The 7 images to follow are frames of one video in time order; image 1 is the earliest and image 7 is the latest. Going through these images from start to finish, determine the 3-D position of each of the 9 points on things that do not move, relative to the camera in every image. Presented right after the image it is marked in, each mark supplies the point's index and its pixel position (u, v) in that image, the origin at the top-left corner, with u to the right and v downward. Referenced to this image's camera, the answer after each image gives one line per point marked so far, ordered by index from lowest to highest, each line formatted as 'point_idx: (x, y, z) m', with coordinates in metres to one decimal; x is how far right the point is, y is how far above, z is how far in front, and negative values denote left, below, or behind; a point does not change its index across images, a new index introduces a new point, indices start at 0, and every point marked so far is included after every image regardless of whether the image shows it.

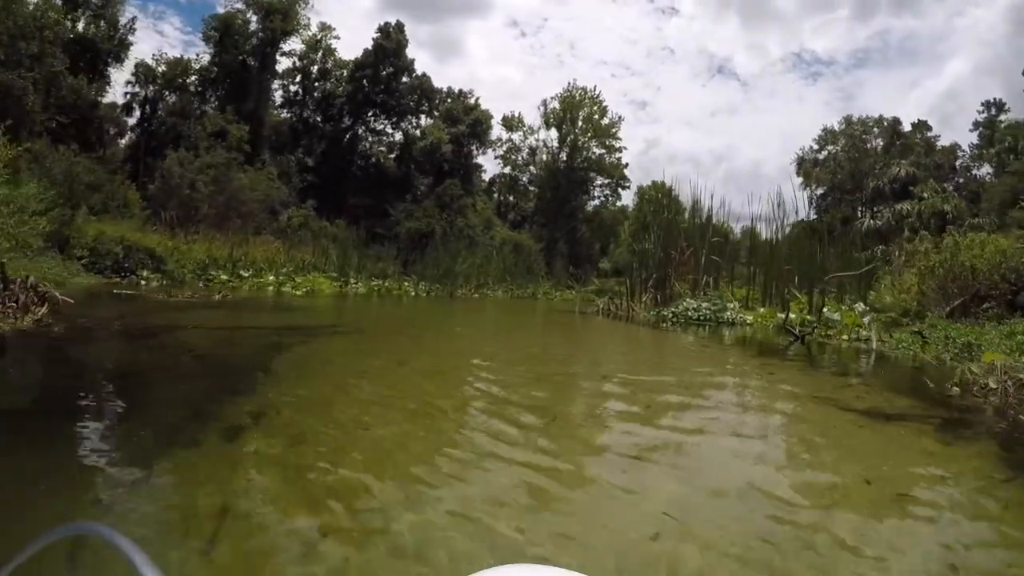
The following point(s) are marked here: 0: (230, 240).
0: (-5.5, +1.0, +12.7) m
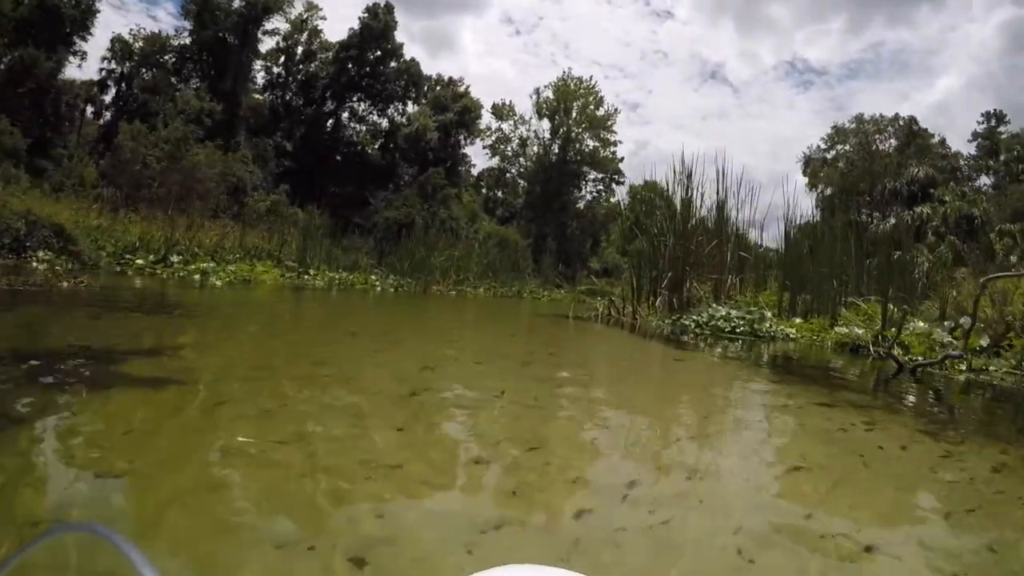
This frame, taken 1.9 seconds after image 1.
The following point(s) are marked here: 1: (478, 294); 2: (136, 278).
0: (-5.7, +1.1, +11.1) m
1: (-0.6, -0.1, +12.1) m
2: (-4.2, +0.1, +7.2) m
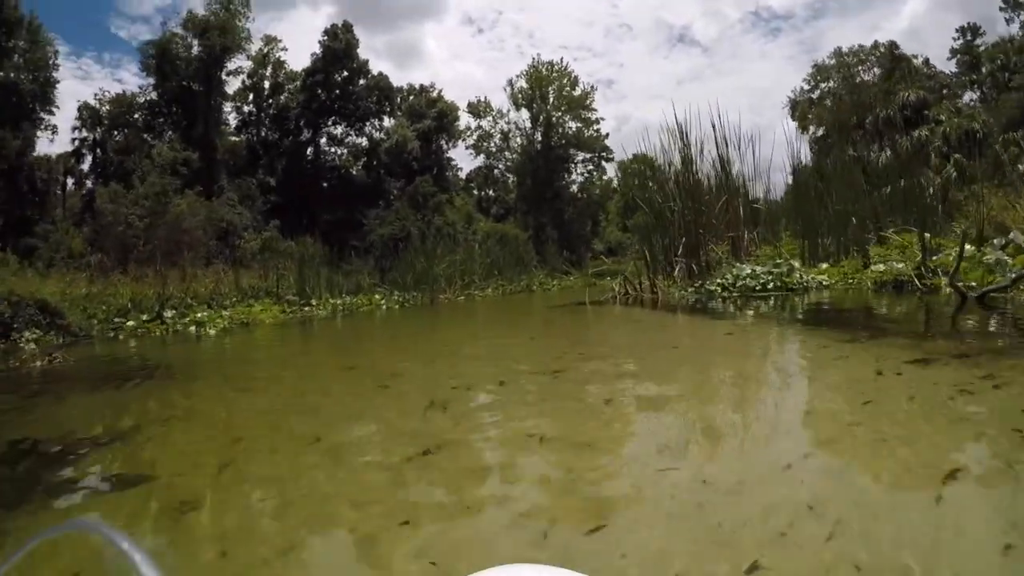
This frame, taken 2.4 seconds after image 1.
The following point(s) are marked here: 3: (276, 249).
0: (-5.7, +0.2, +10.8) m
1: (-0.5, -0.1, +11.8) m
2: (-4.1, -0.6, +6.9) m
3: (-5.6, +1.0, +15.4) m
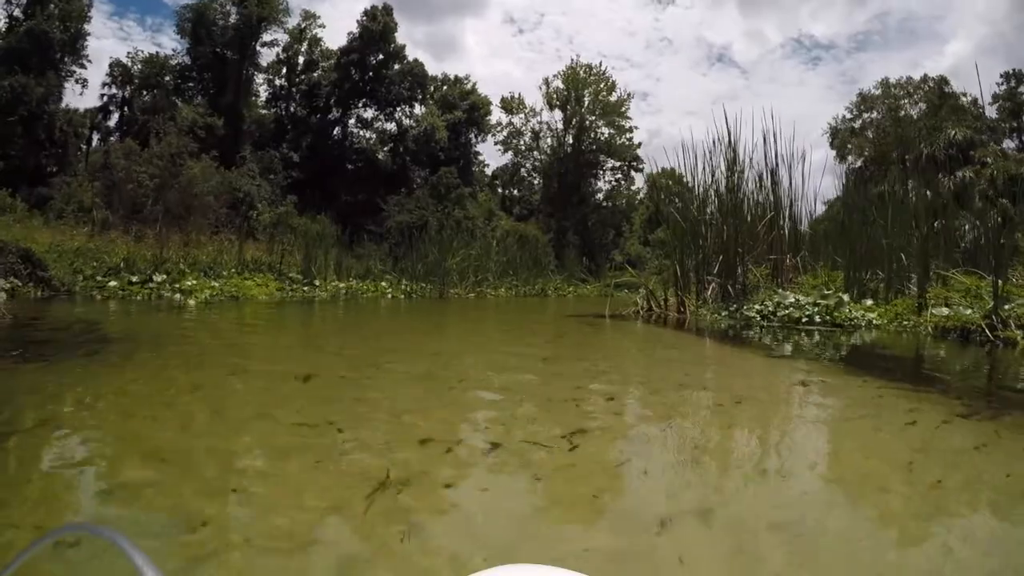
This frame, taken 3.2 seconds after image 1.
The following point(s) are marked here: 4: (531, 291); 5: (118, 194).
0: (-5.4, +0.8, +10.3) m
1: (-0.2, -0.1, +11.2) m
2: (-4.0, -0.1, +6.4) m
3: (-5.2, +1.5, +15.0) m
4: (+0.4, 0.0, +12.0) m
5: (-8.2, +2.0, +13.5) m
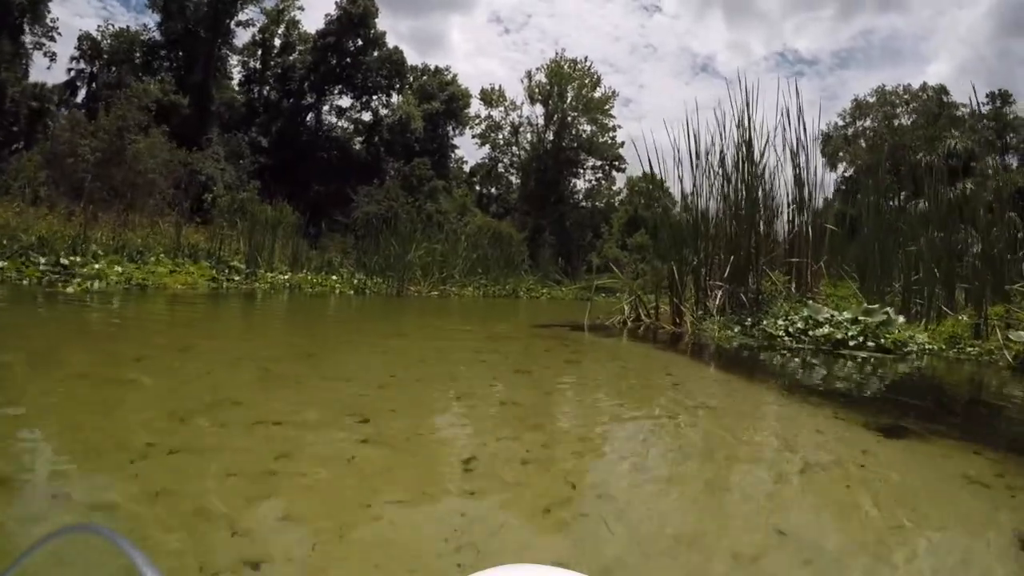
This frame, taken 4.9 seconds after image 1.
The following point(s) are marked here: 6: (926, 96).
0: (-5.8, +1.0, +9.3) m
1: (-0.7, -0.1, +10.4) m
2: (-4.3, 0.0, +5.5) m
3: (-5.7, +1.7, +14.0) m
4: (-0.2, 0.0, +11.2) m
5: (-8.7, +2.3, +12.3) m
6: (+12.6, +5.8, +19.7) m
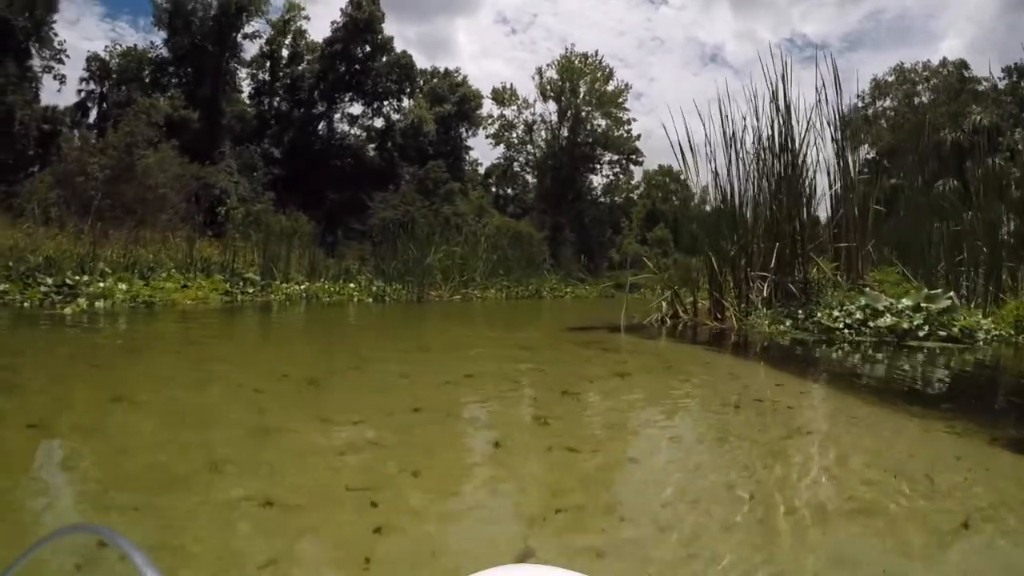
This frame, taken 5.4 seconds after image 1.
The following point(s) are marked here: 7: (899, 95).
0: (-5.5, +0.7, +9.1) m
1: (-0.4, -0.1, +10.1) m
2: (-4.1, -0.2, +5.2) m
3: (-5.3, +1.5, +13.8) m
4: (+0.2, -0.1, +10.9) m
5: (-8.4, +1.9, +12.2) m
6: (+12.9, +6.3, +19.0) m
7: (+11.9, +5.9, +19.7) m
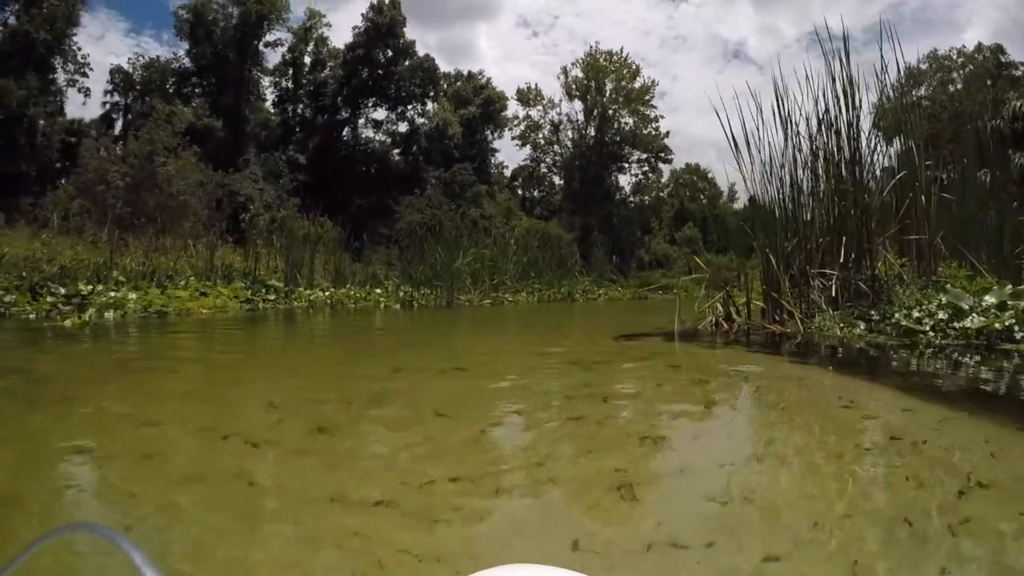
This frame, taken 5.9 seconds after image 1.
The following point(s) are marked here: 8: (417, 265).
0: (-5.1, +0.6, +8.9) m
1: (+0.1, -0.2, +9.7) m
2: (-3.8, -0.3, +5.0) m
3: (-4.8, +1.3, +13.6) m
4: (+0.7, -0.1, +10.5) m
5: (-7.8, +1.7, +12.2) m
6: (+13.6, +6.5, +18.1) m
7: (+12.7, +6.0, +18.9) m
8: (-1.3, +0.3, +9.1) m
